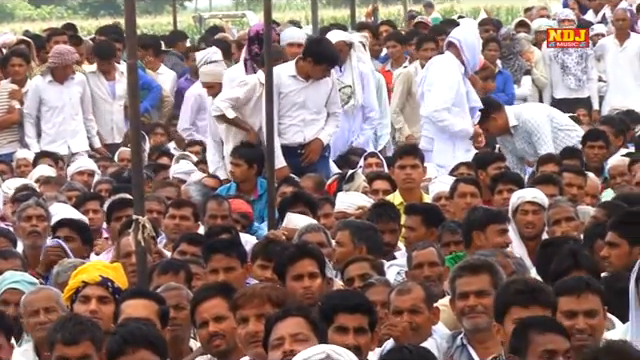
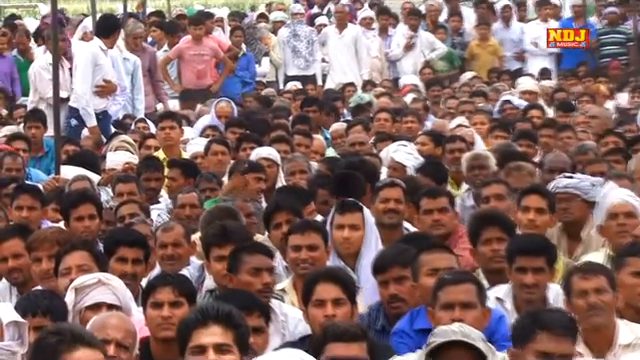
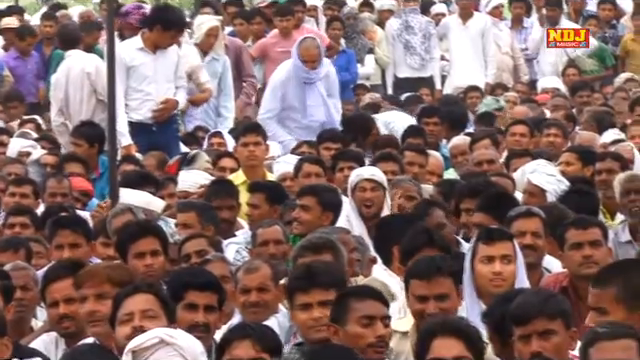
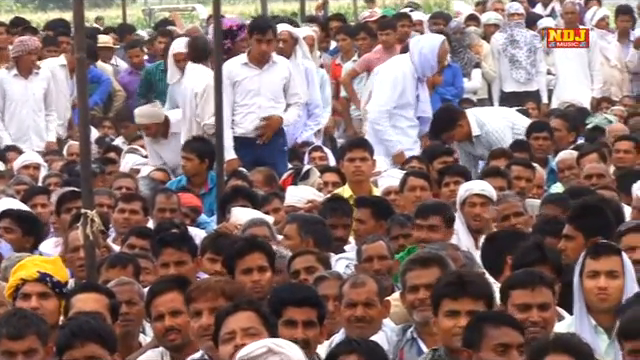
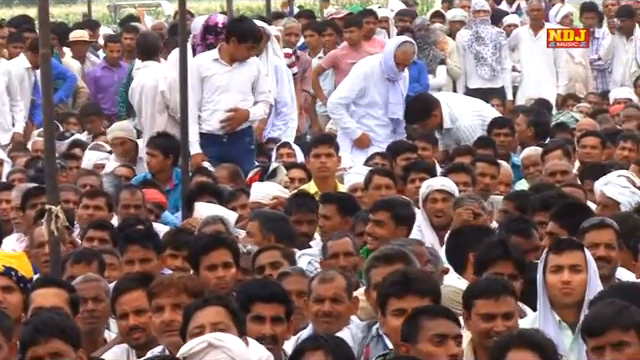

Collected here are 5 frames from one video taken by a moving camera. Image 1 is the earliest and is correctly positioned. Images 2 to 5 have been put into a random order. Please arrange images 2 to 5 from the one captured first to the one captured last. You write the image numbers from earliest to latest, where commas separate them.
4, 5, 3, 2
